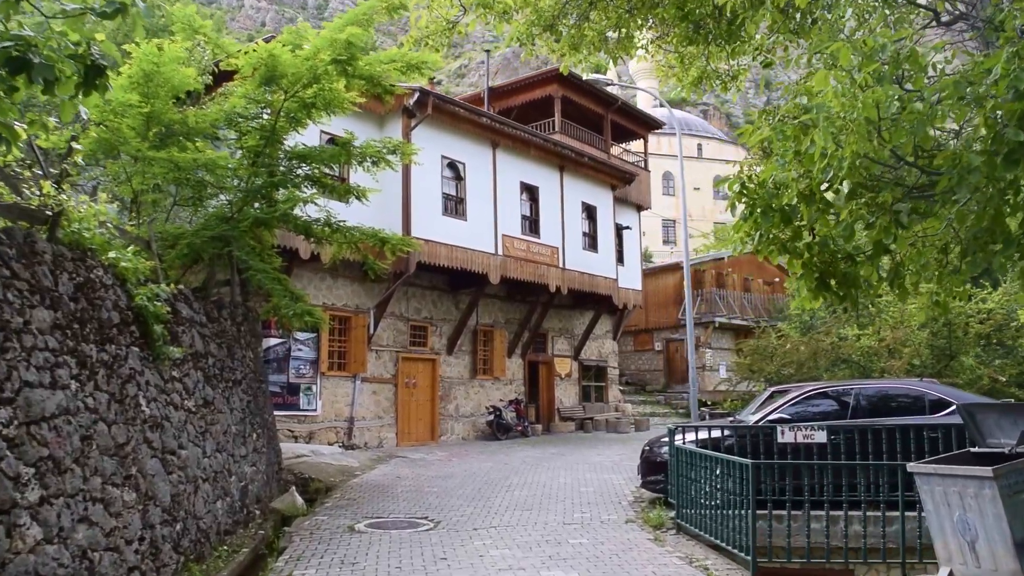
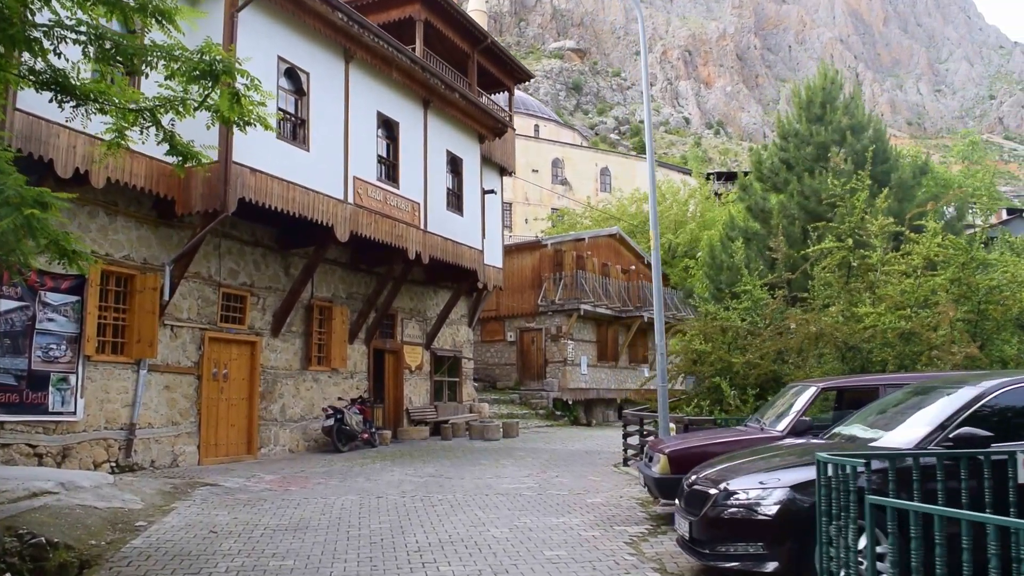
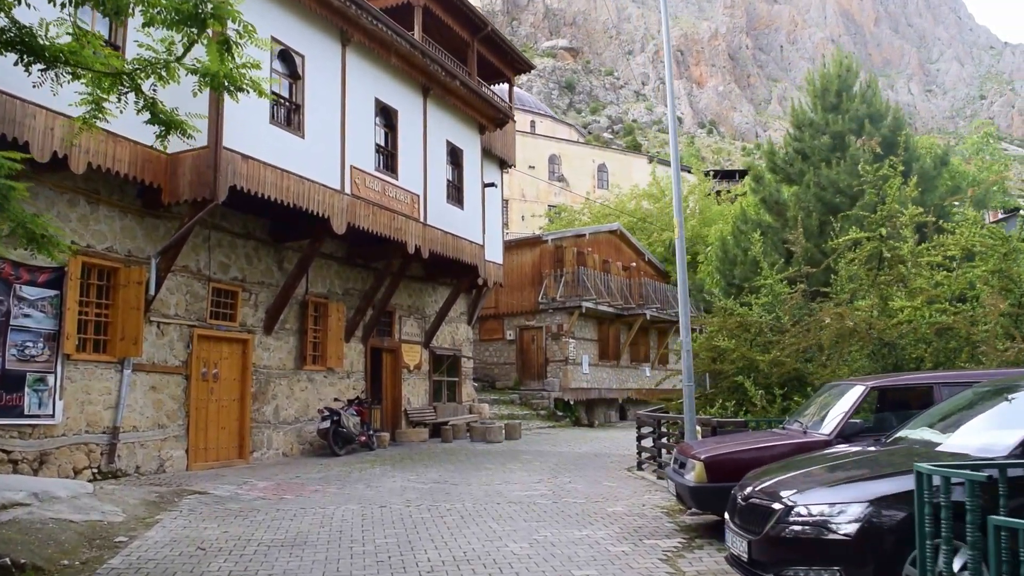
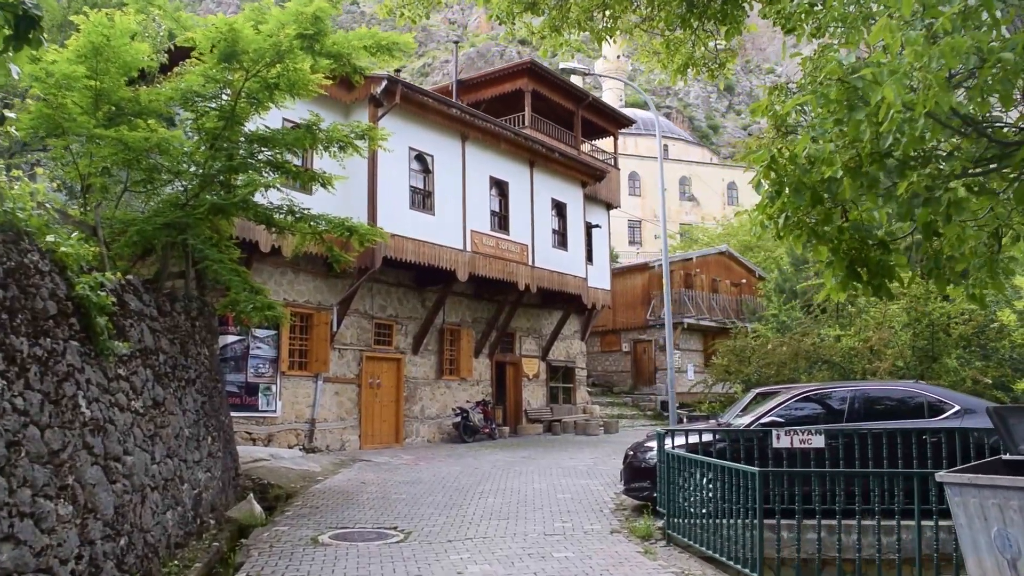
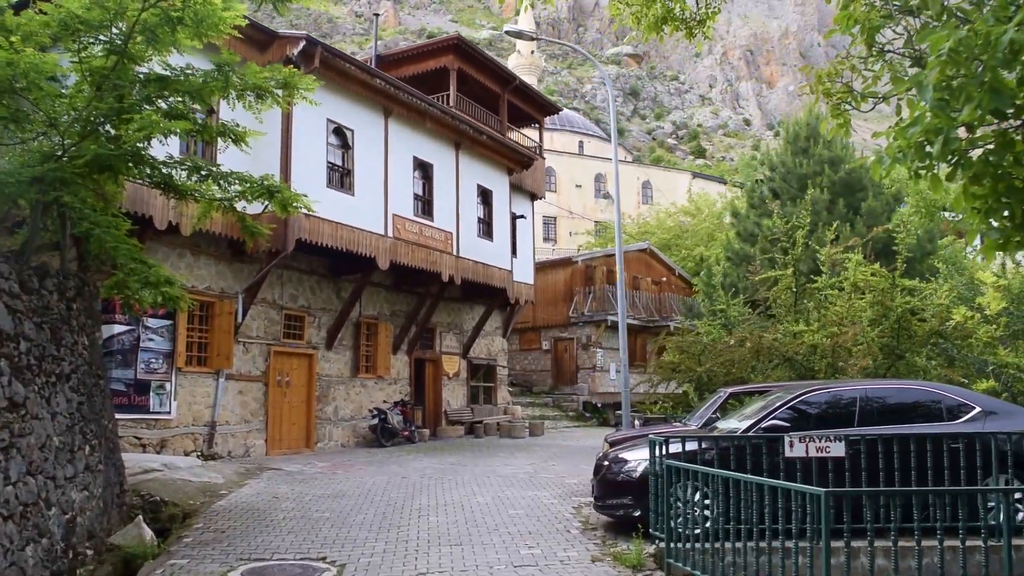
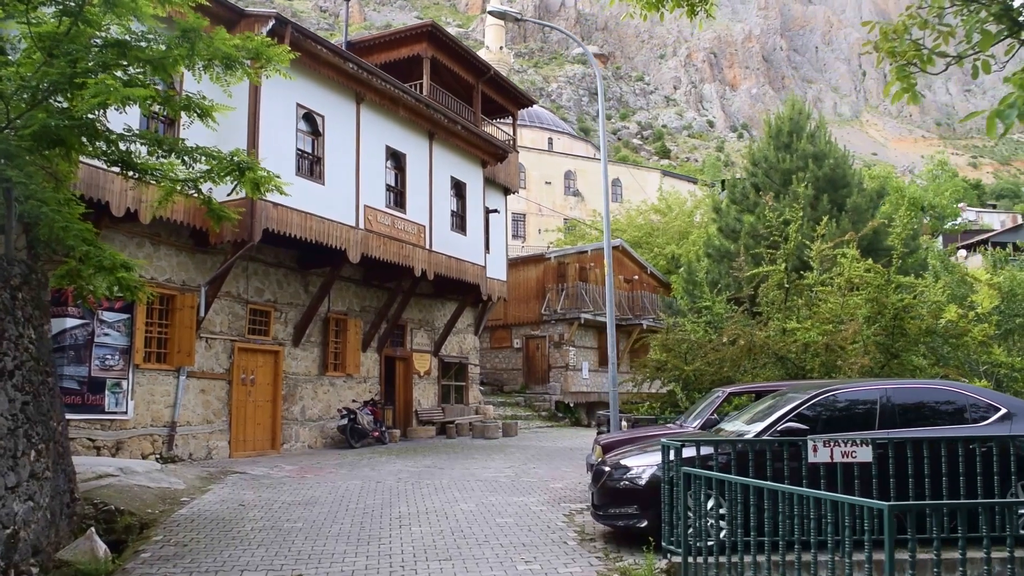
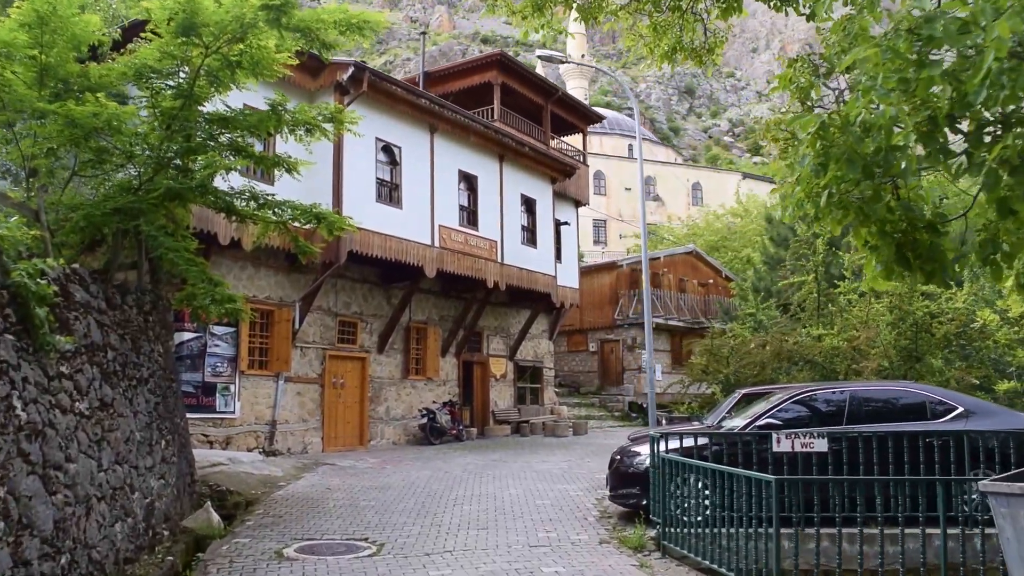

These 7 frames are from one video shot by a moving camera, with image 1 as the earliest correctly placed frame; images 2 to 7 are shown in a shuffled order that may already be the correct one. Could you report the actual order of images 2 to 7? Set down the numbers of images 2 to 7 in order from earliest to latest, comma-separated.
4, 7, 5, 6, 2, 3
